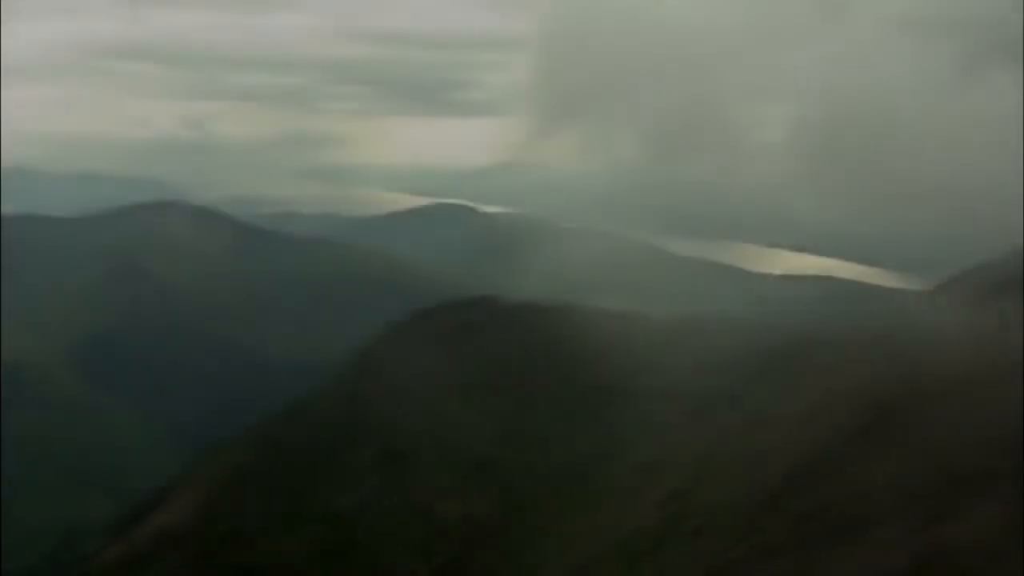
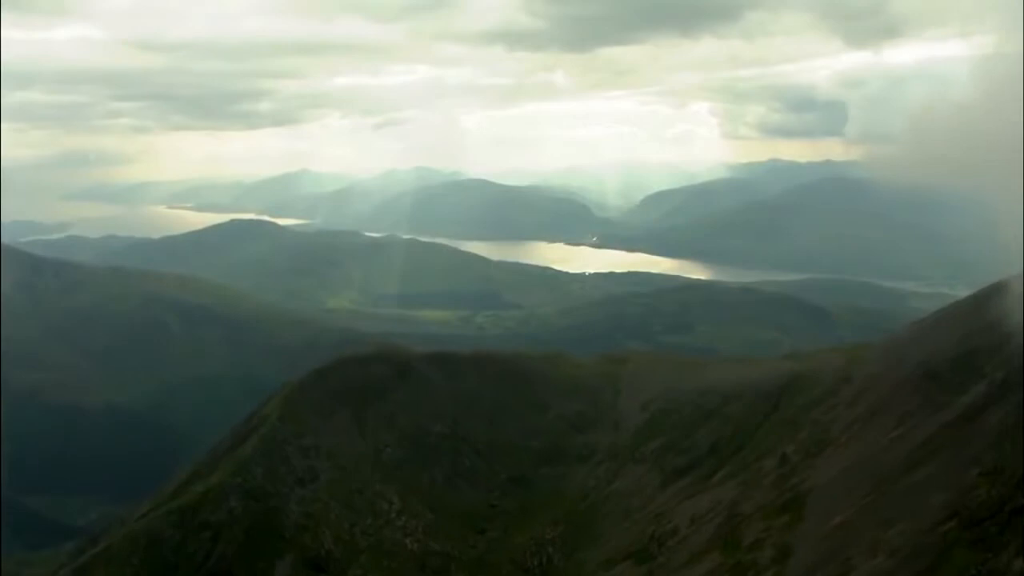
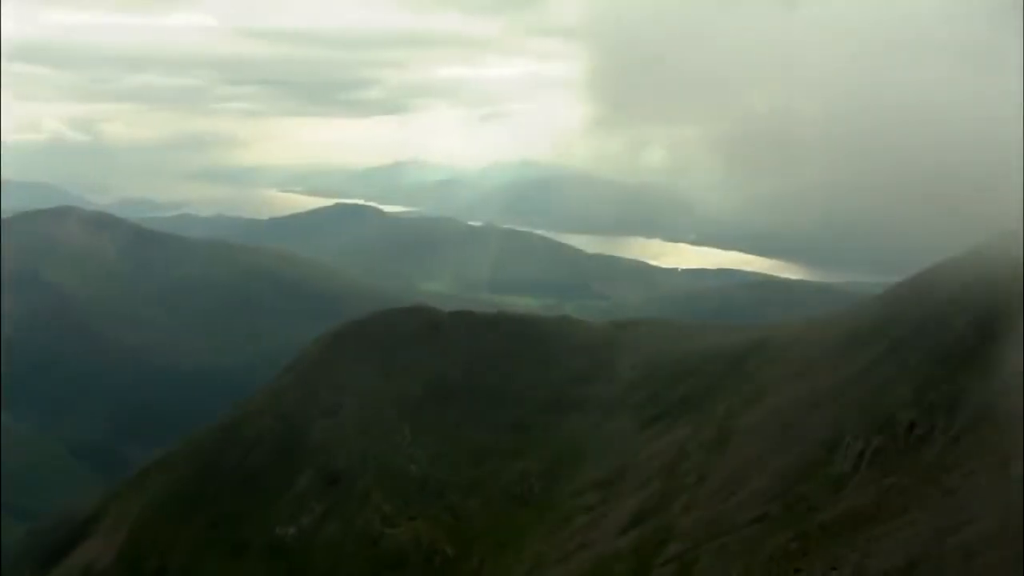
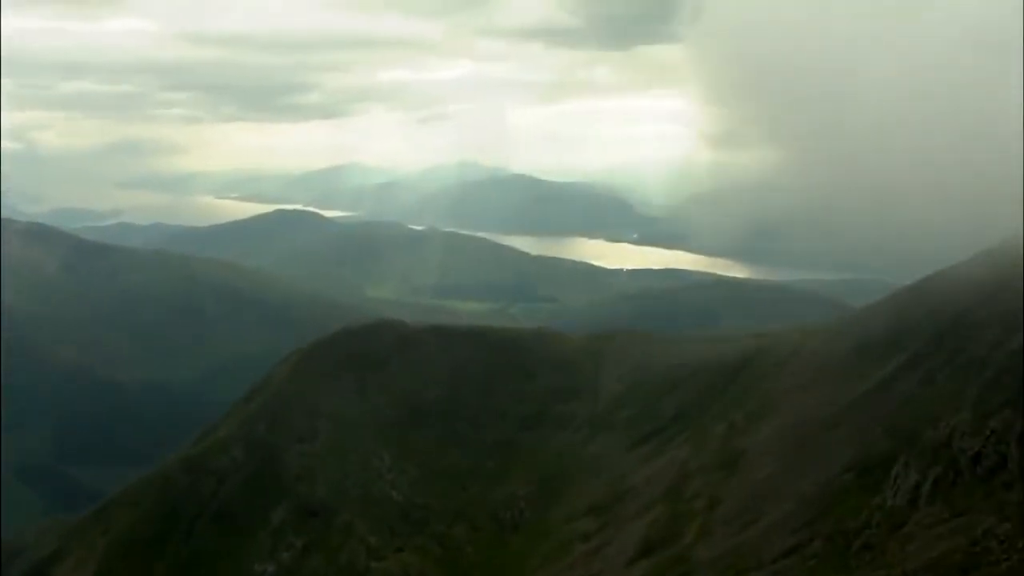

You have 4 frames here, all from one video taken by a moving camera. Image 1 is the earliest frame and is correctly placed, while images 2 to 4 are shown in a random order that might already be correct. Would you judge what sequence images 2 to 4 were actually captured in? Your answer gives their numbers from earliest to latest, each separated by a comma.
3, 4, 2
